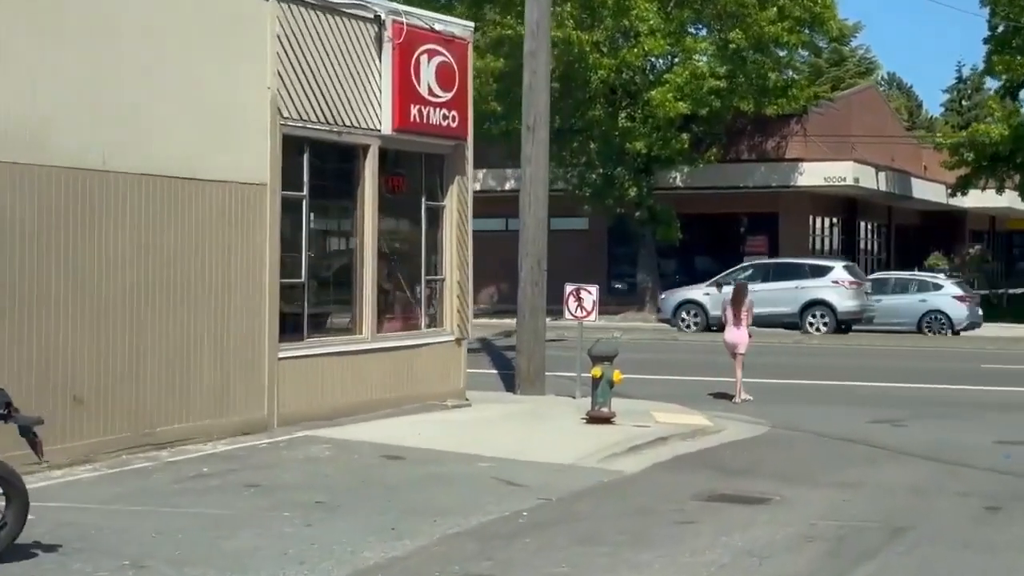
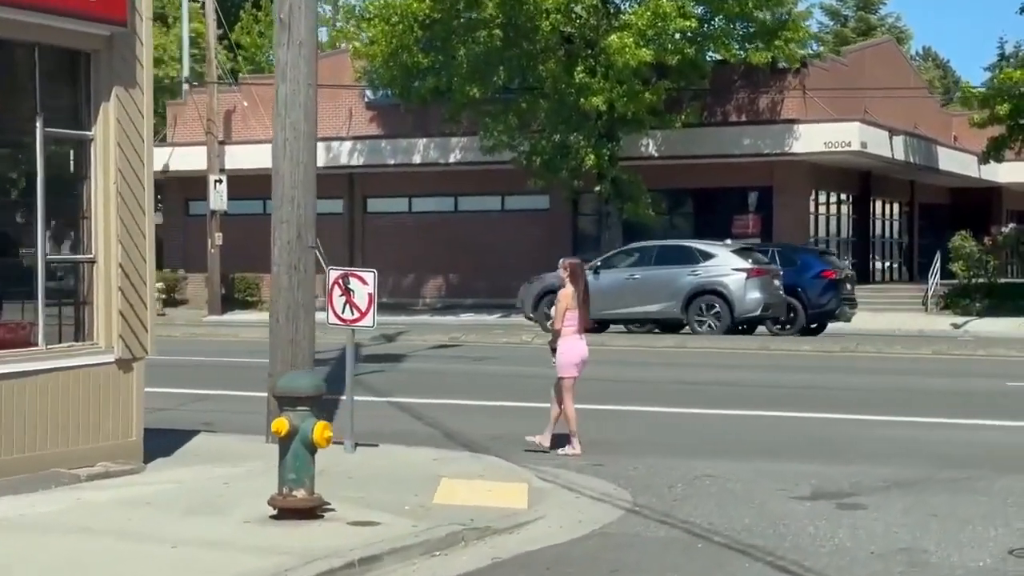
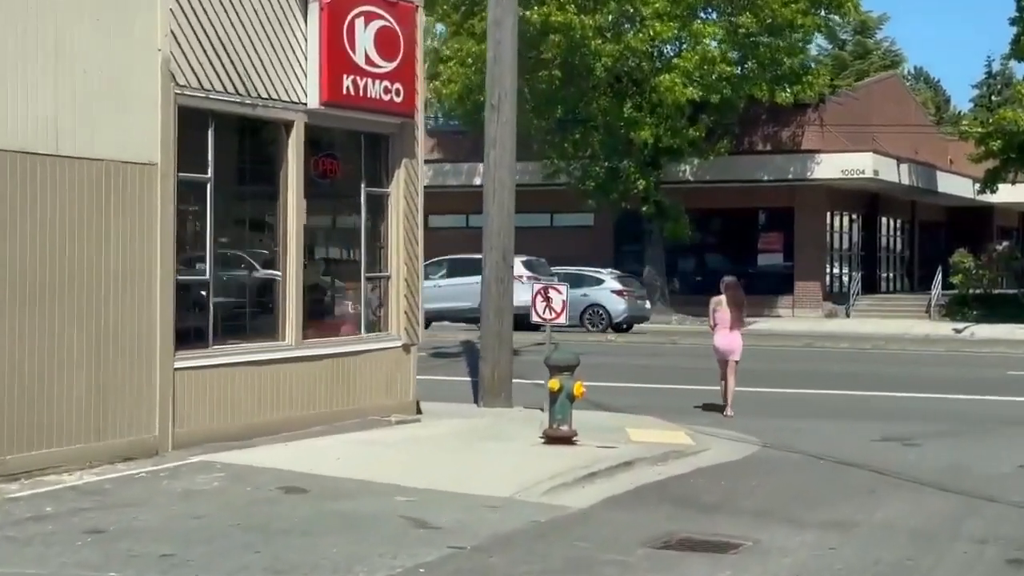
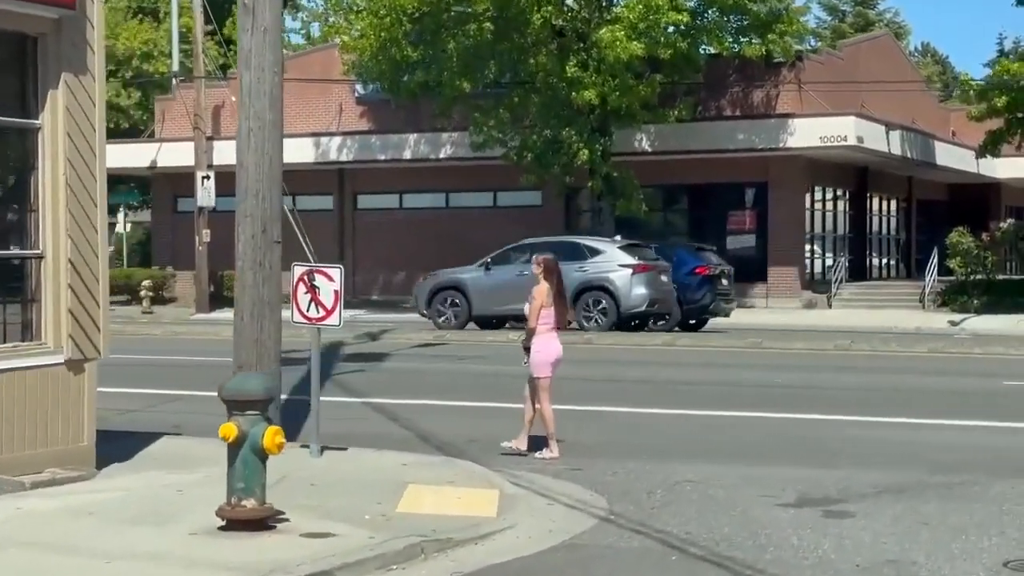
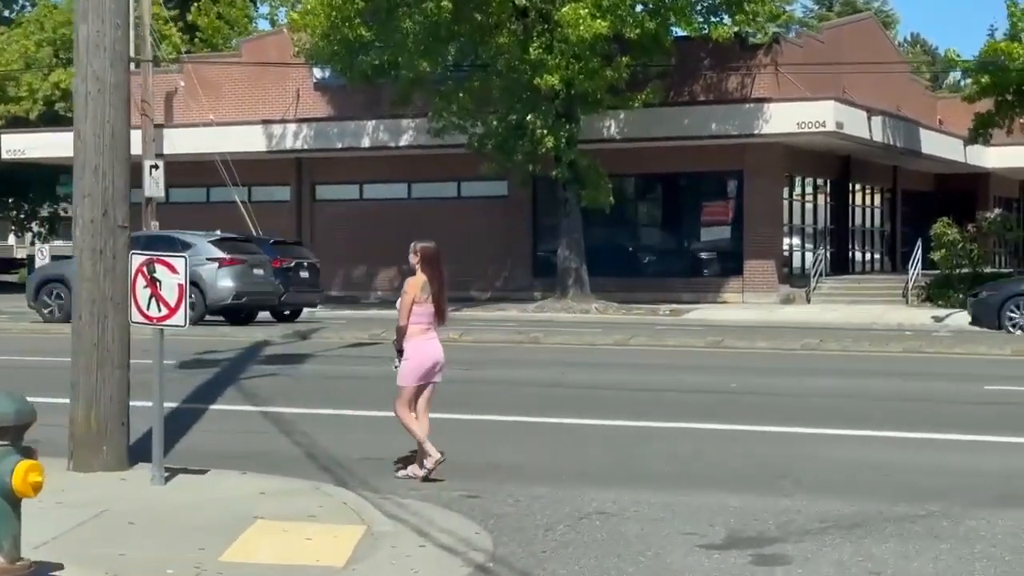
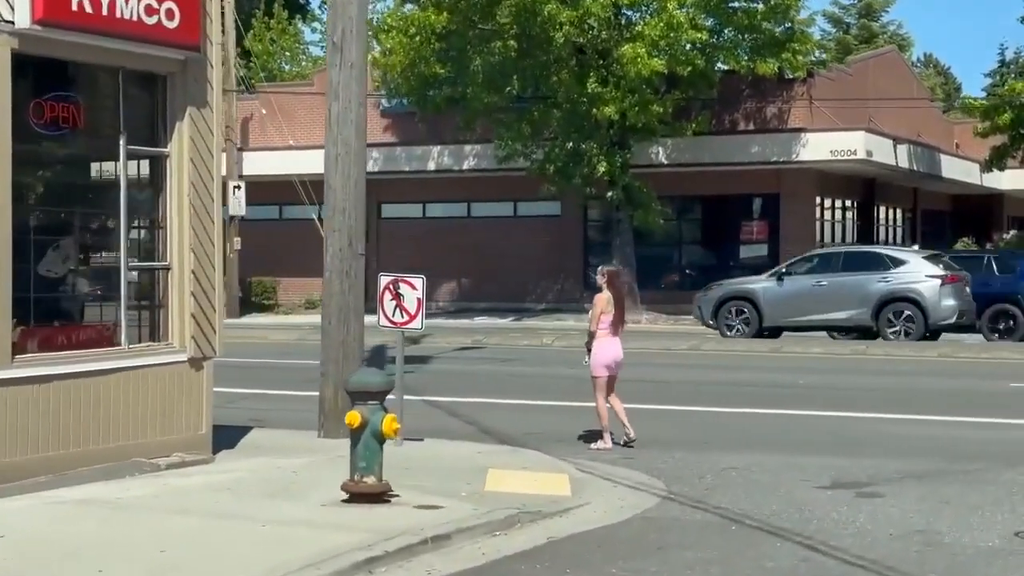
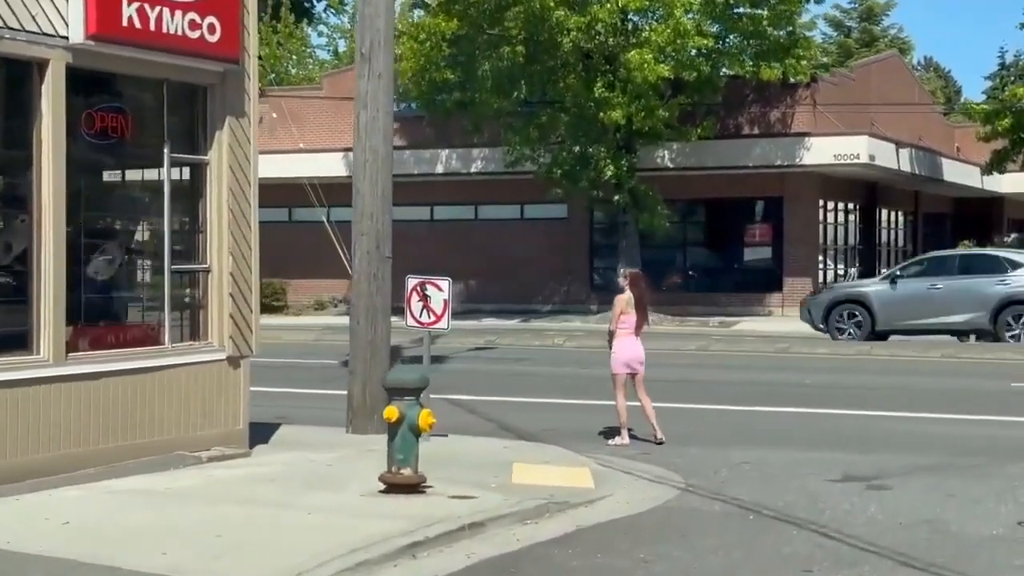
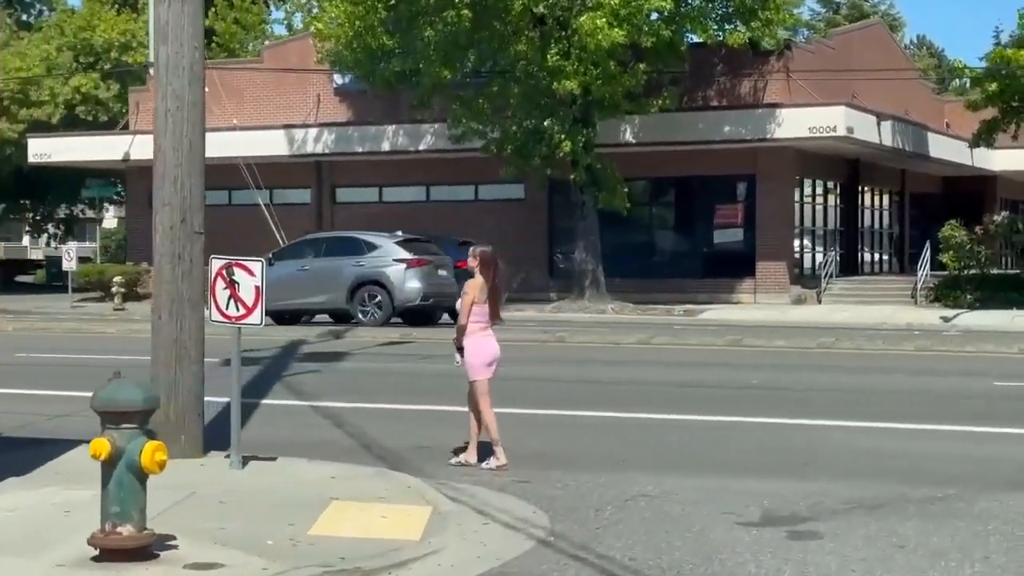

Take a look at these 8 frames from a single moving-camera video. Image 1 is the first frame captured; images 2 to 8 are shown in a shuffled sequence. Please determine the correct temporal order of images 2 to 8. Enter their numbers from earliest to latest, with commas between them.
3, 7, 6, 2, 4, 8, 5
